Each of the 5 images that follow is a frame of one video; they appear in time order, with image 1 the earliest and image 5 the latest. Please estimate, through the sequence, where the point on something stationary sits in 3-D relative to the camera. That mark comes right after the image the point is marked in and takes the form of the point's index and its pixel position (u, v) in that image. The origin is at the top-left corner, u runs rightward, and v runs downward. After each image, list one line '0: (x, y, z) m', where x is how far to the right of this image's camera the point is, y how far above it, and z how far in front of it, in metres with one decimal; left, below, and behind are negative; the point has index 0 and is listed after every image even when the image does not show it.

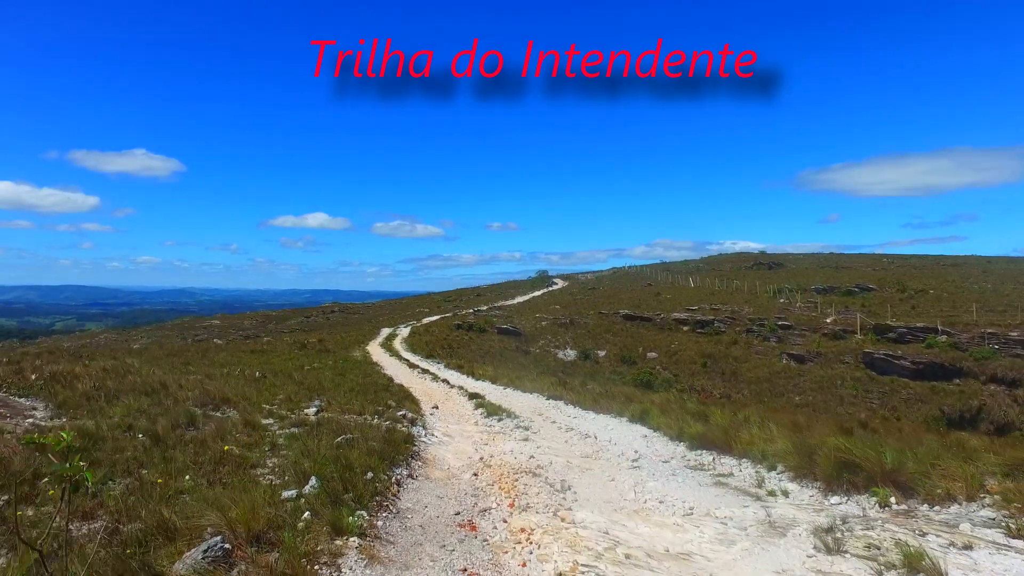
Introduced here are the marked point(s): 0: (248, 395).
0: (-9.3, -3.8, +17.5) m
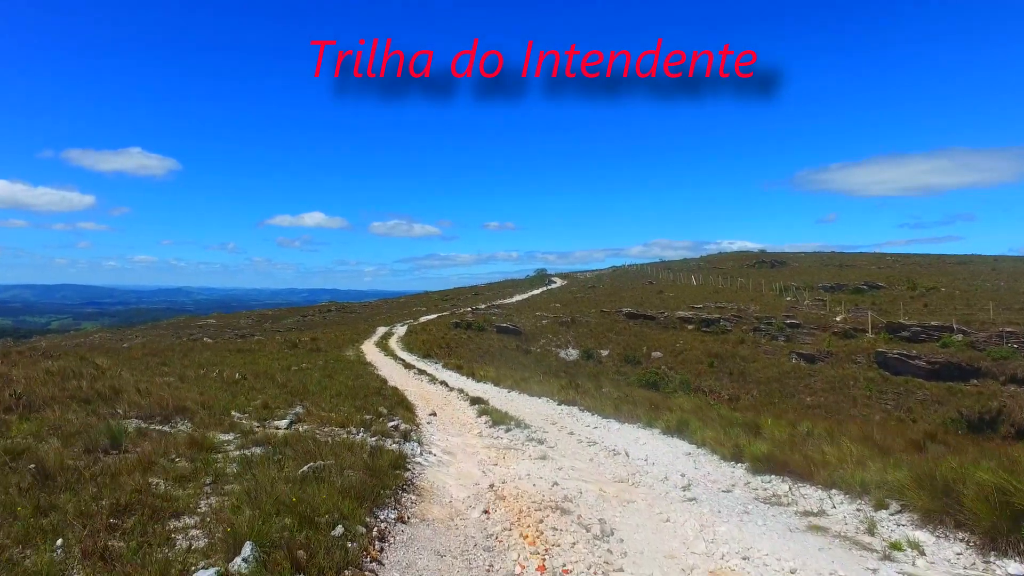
0: (-9.0, -3.4, +15.1) m
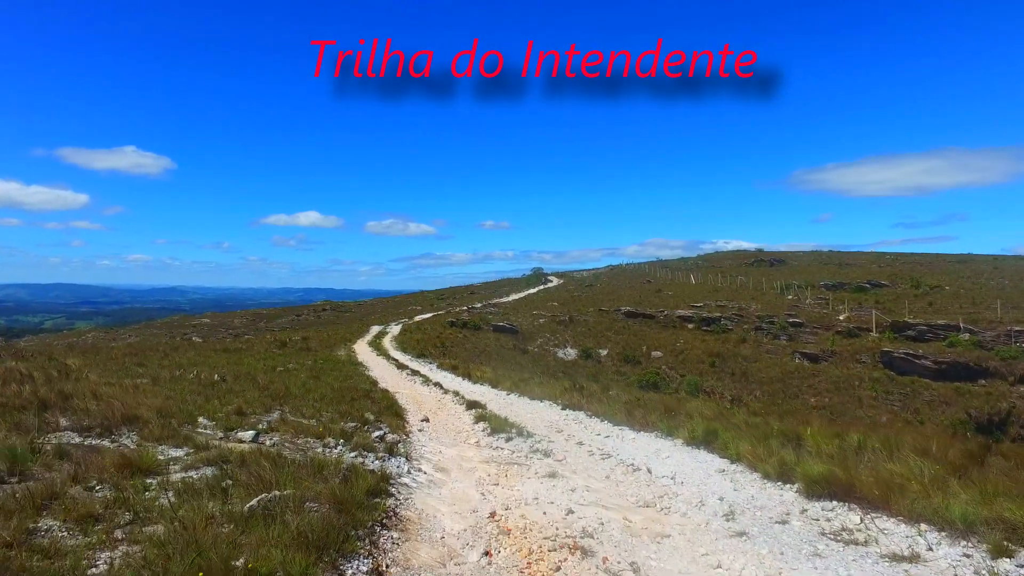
0: (-9.0, -3.2, +13.4) m
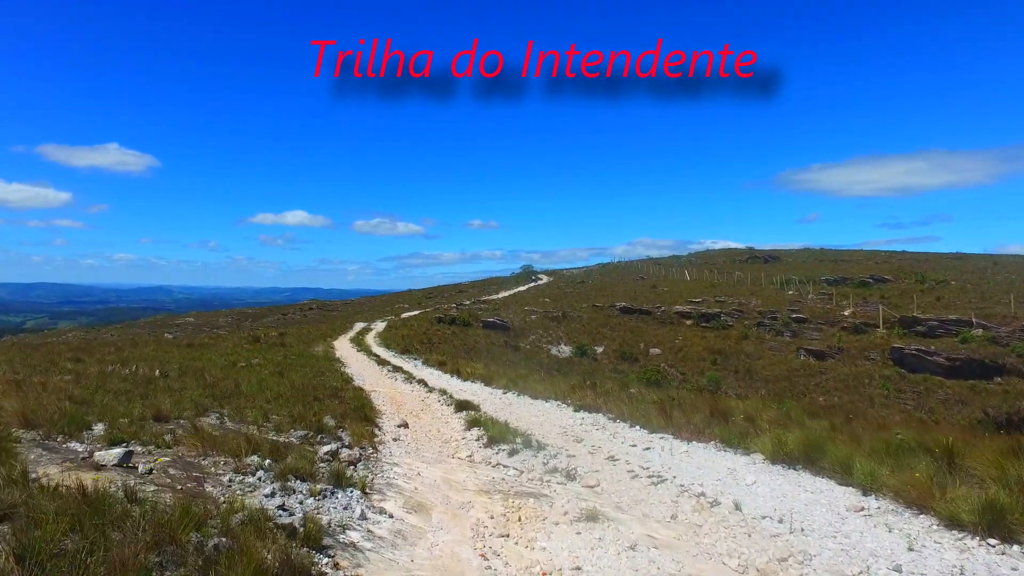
0: (-8.9, -2.4, +9.8) m
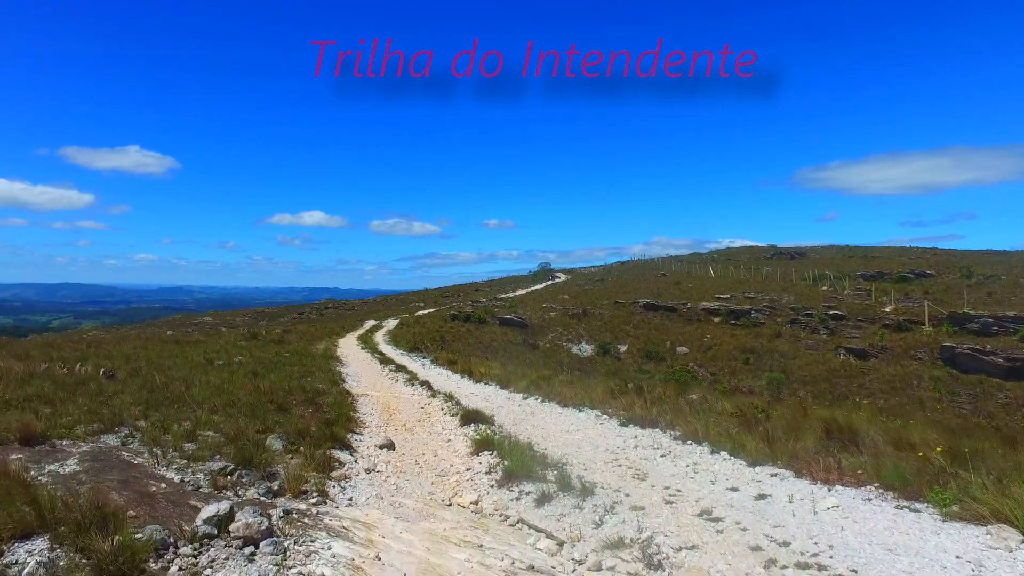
0: (-8.5, -1.8, +6.4) m
